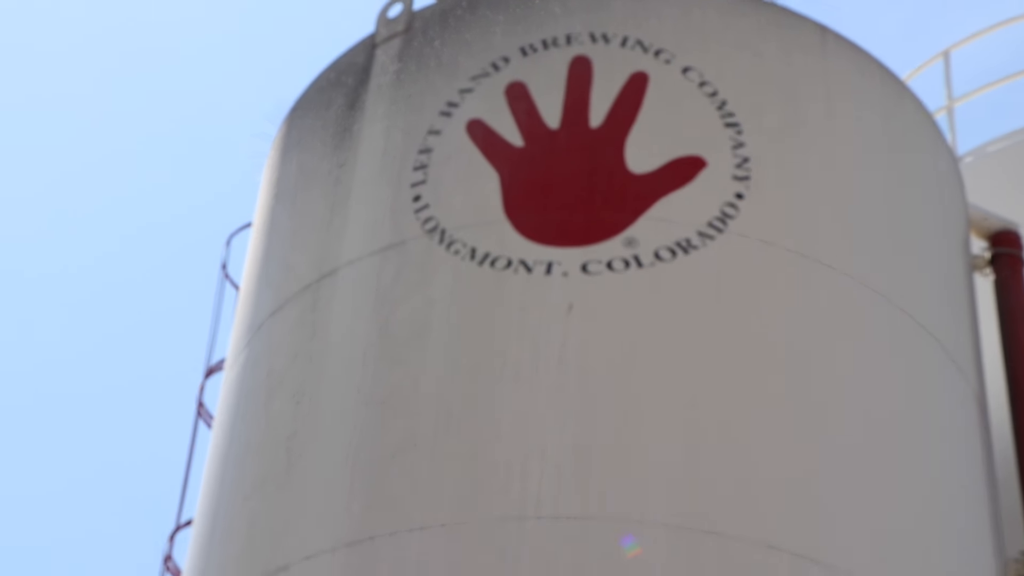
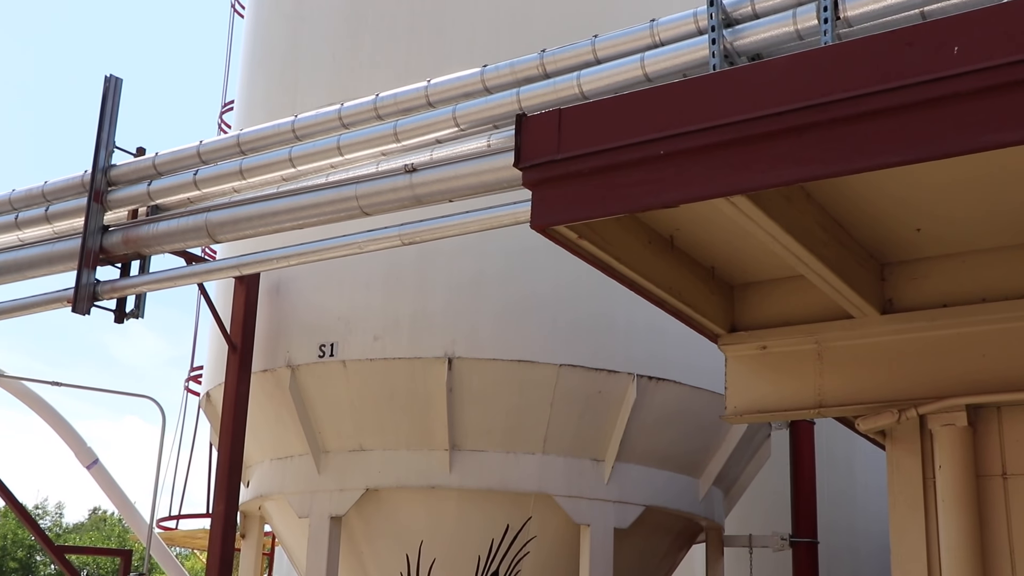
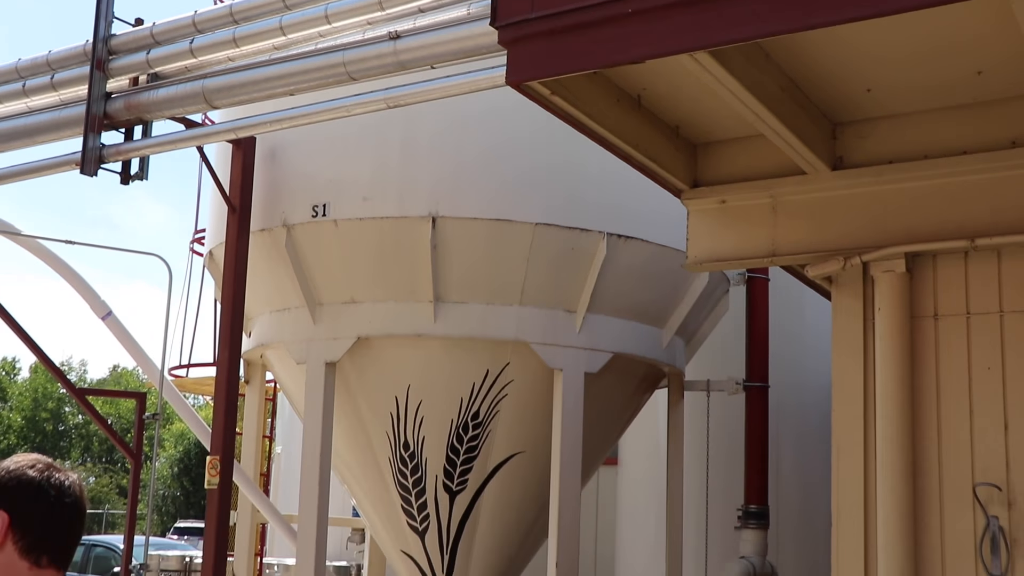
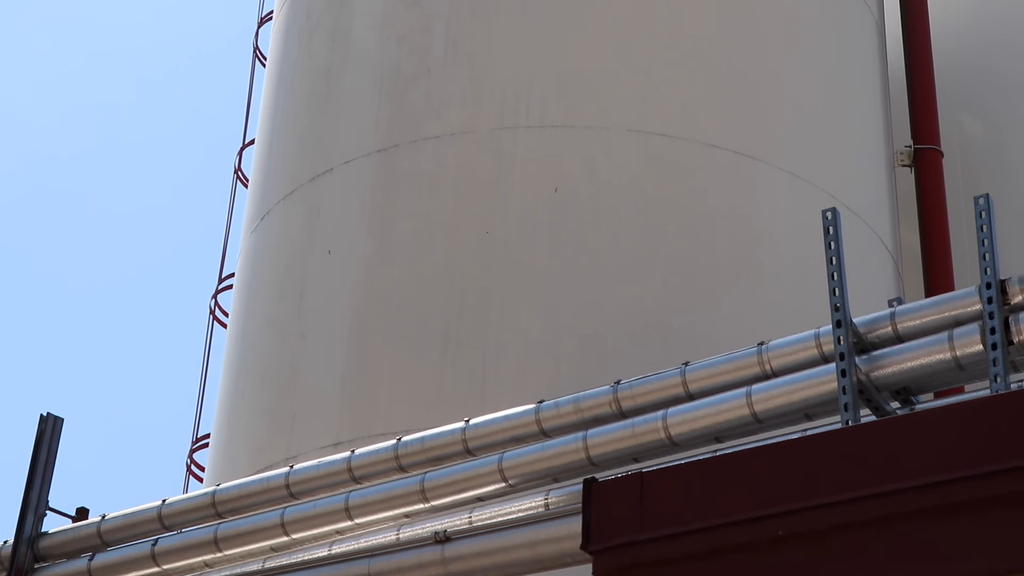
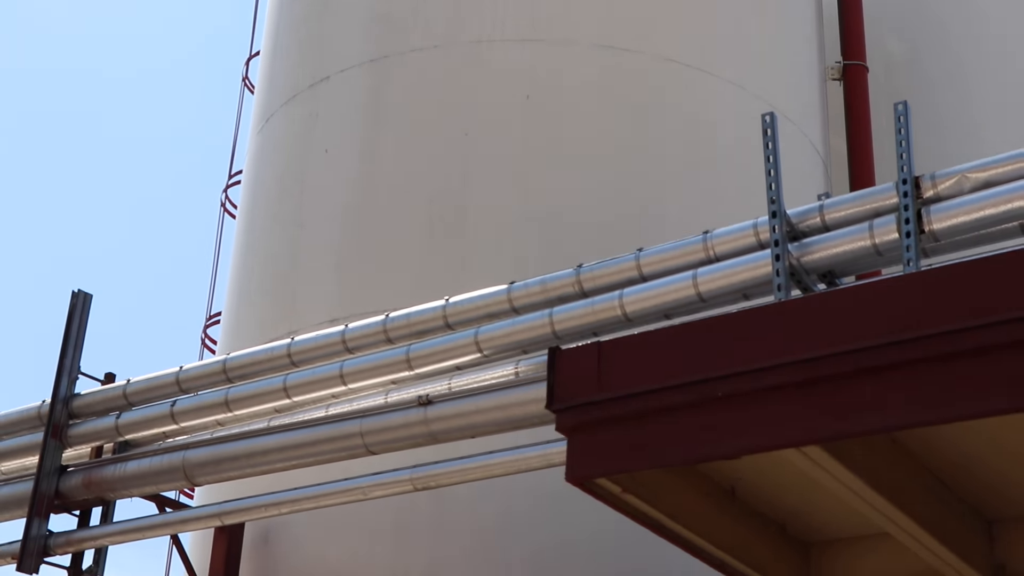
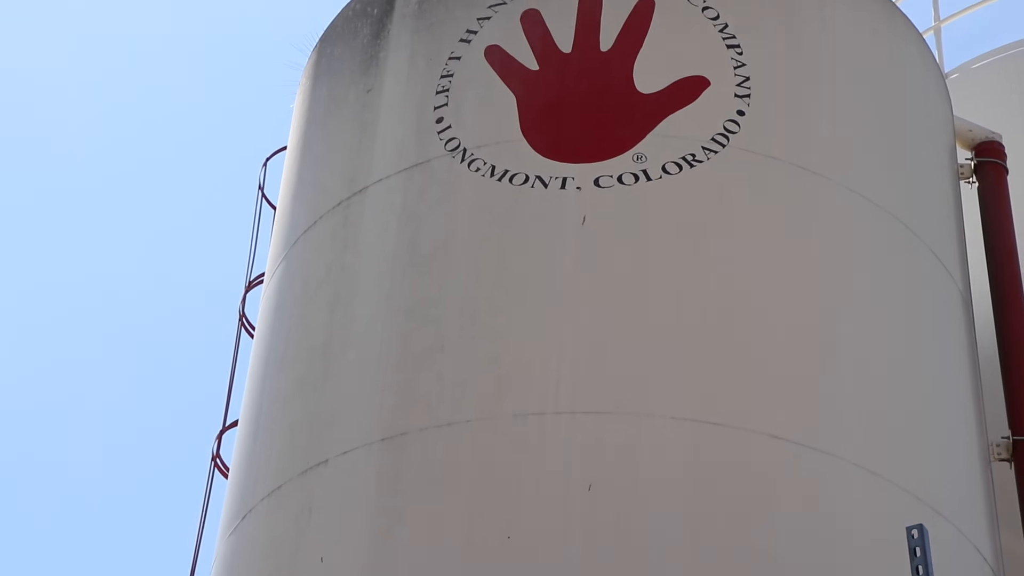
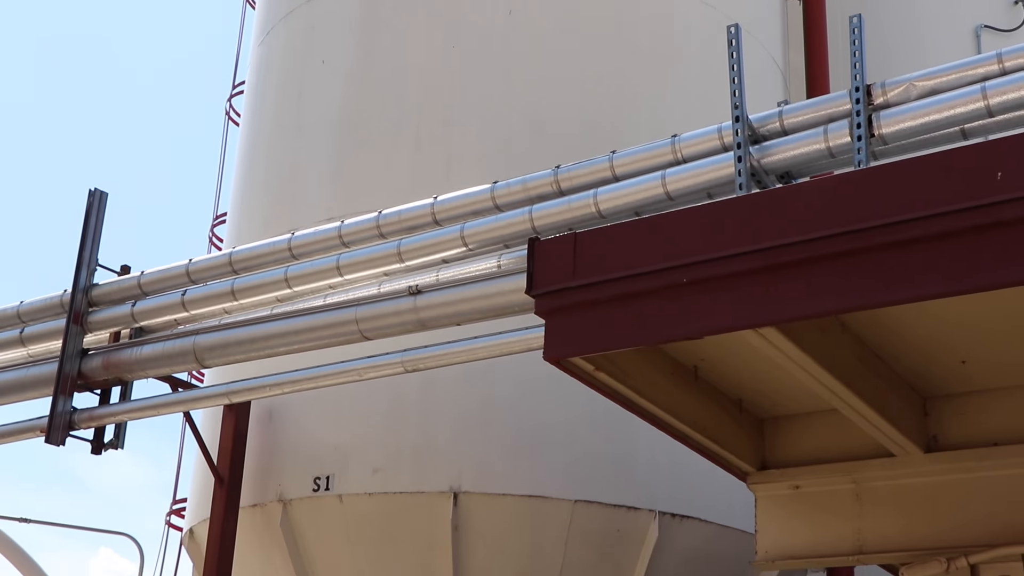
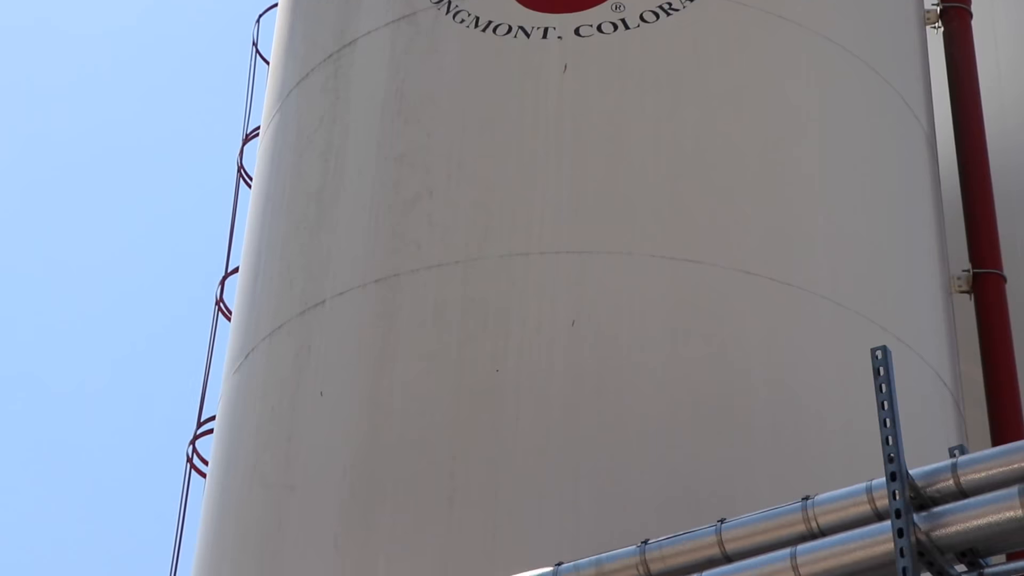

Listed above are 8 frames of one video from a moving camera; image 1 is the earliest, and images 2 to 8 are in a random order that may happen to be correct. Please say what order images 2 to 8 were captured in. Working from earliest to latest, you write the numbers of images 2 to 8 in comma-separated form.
6, 8, 4, 5, 7, 2, 3
